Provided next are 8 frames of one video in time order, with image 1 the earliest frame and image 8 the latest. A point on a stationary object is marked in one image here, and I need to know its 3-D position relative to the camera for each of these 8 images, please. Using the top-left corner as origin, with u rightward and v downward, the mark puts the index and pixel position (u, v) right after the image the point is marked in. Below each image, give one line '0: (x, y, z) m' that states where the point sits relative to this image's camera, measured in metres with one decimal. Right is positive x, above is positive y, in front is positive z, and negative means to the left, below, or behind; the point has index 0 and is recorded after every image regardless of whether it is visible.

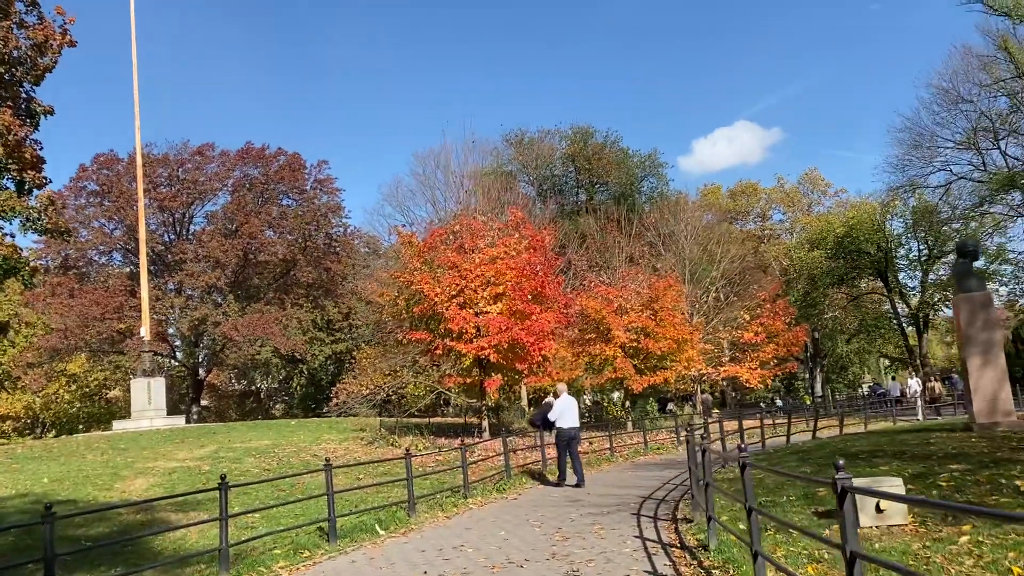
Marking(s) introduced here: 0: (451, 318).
0: (-1.3, -0.7, +19.5) m
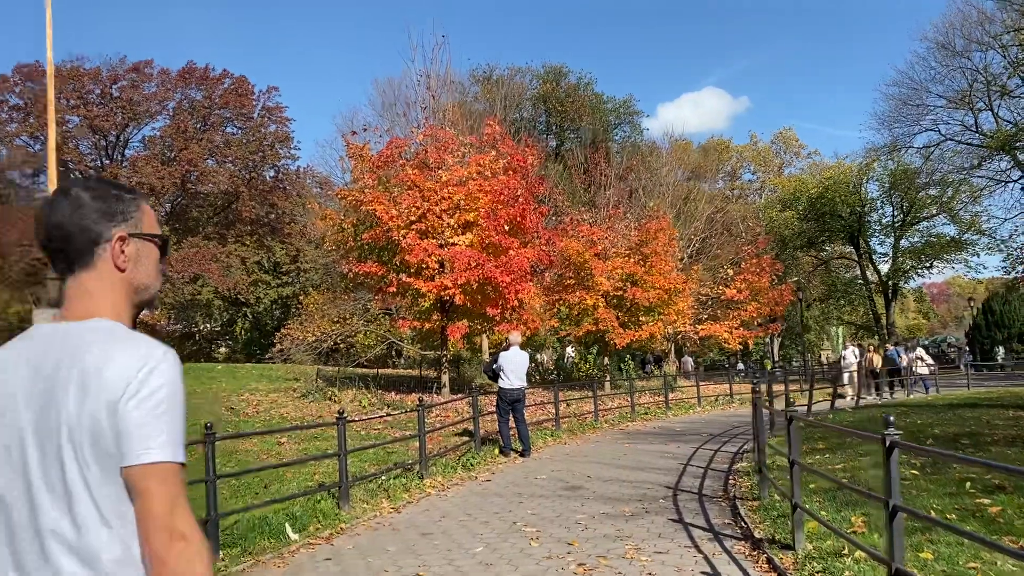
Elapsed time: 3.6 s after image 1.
0: (-1.9, +0.7, +15.9) m
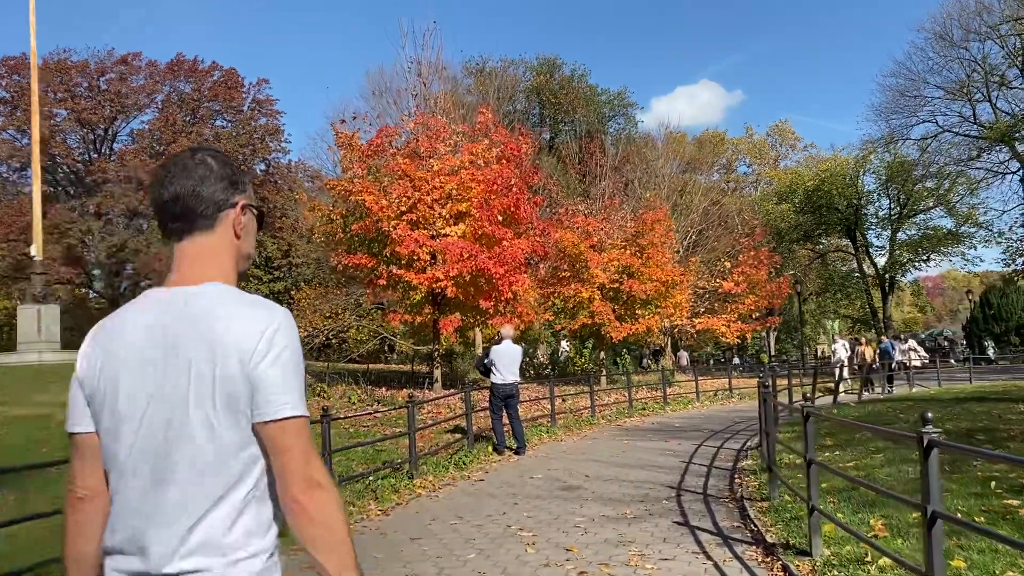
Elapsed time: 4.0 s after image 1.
0: (-2.0, +0.8, +15.4) m
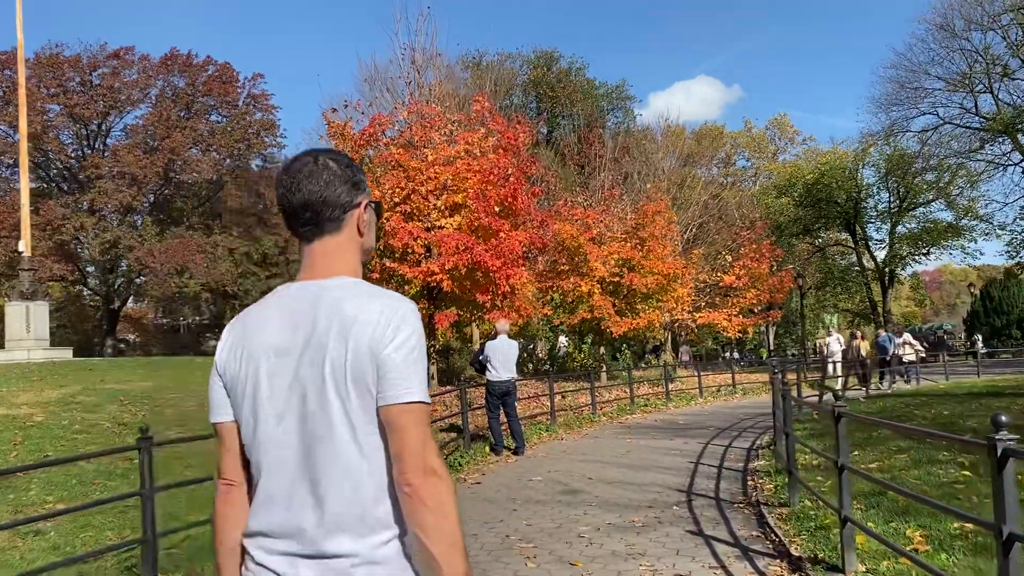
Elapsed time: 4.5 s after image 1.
0: (-2.0, +1.0, +14.9) m
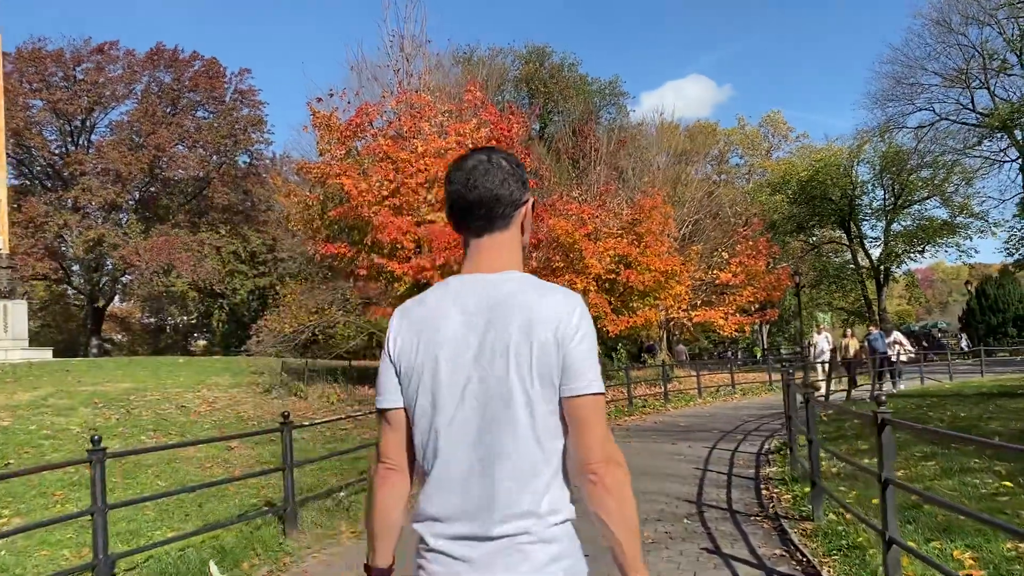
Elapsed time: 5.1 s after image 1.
0: (-2.1, +1.0, +14.3) m
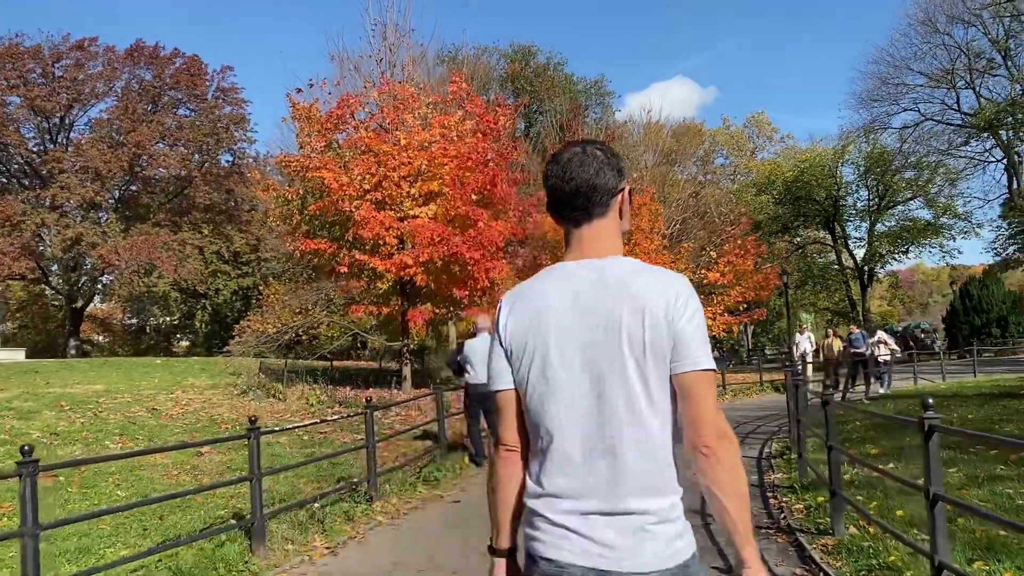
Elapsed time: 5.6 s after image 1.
0: (-2.3, +1.0, +13.7) m
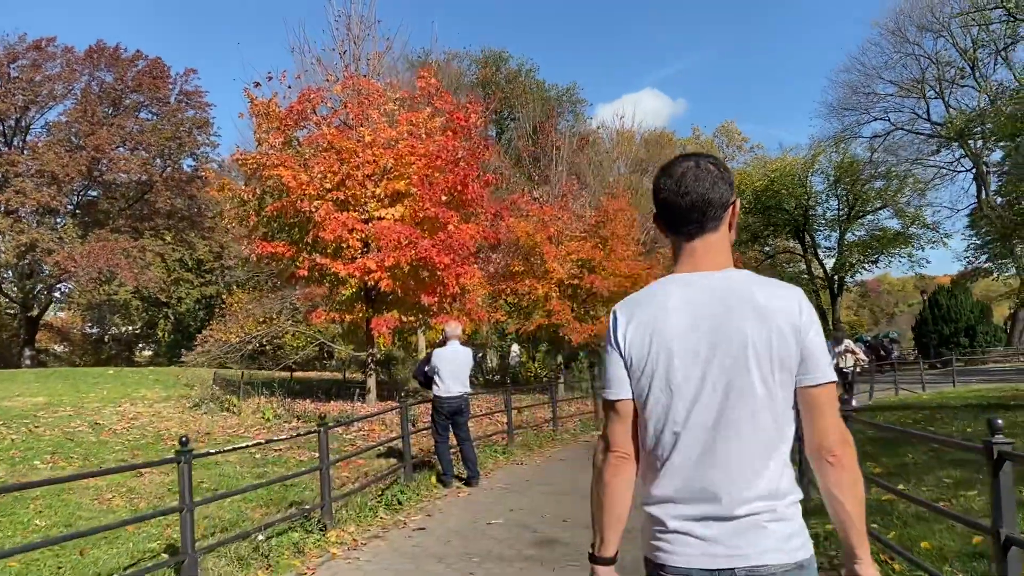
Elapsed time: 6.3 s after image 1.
0: (-2.8, +1.0, +12.9) m
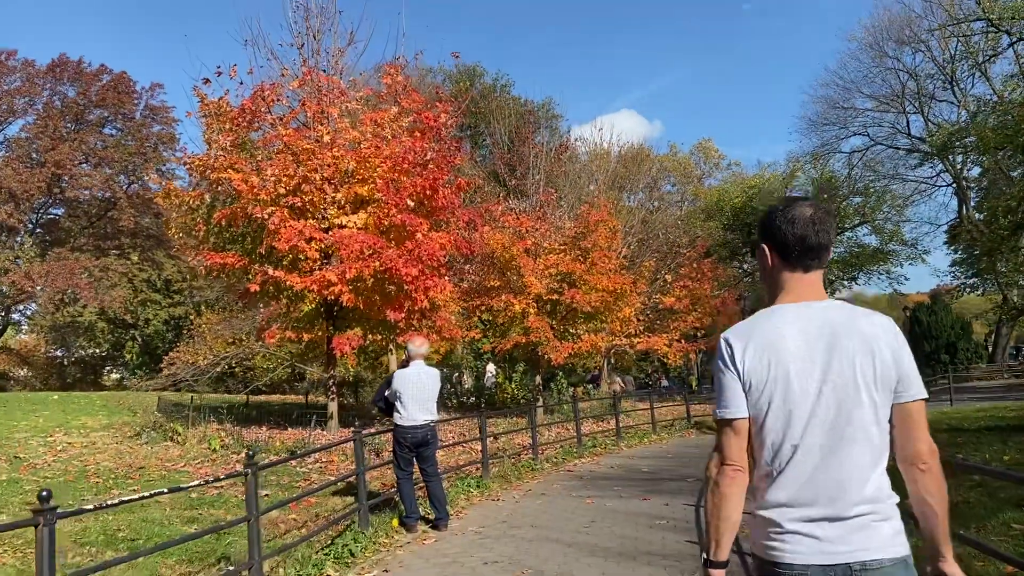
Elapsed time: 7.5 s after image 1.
0: (-3.1, +0.8, +11.7) m
